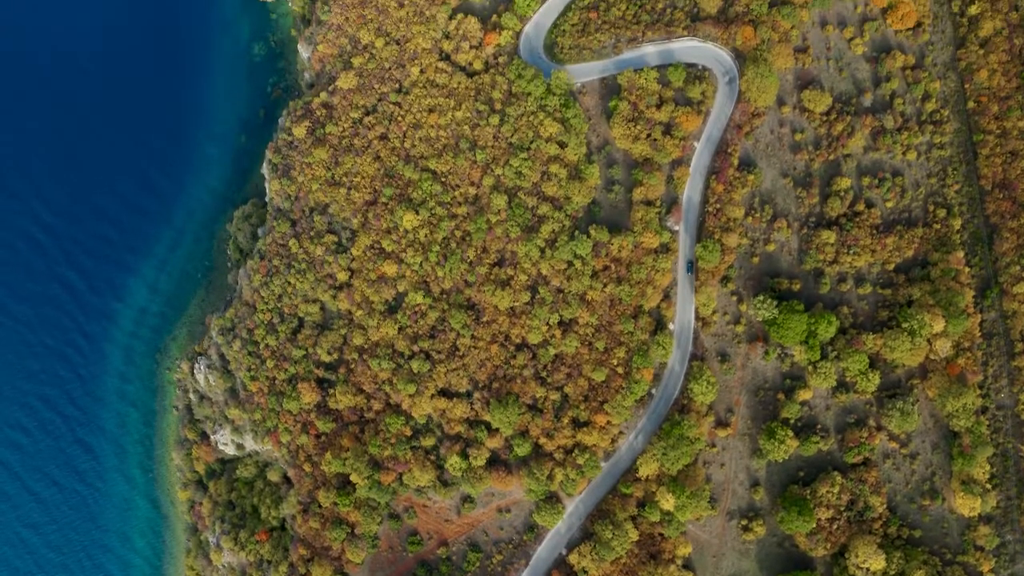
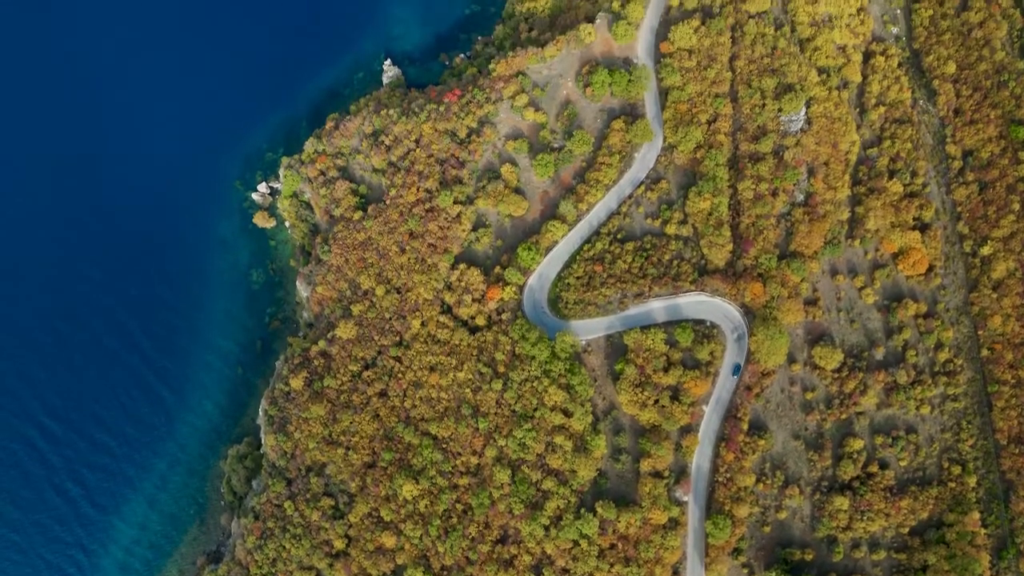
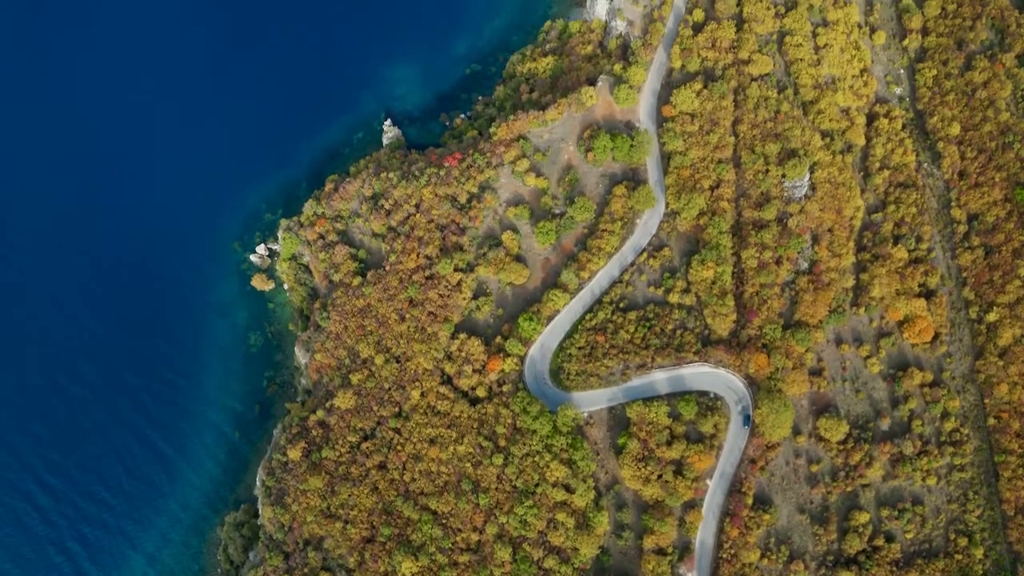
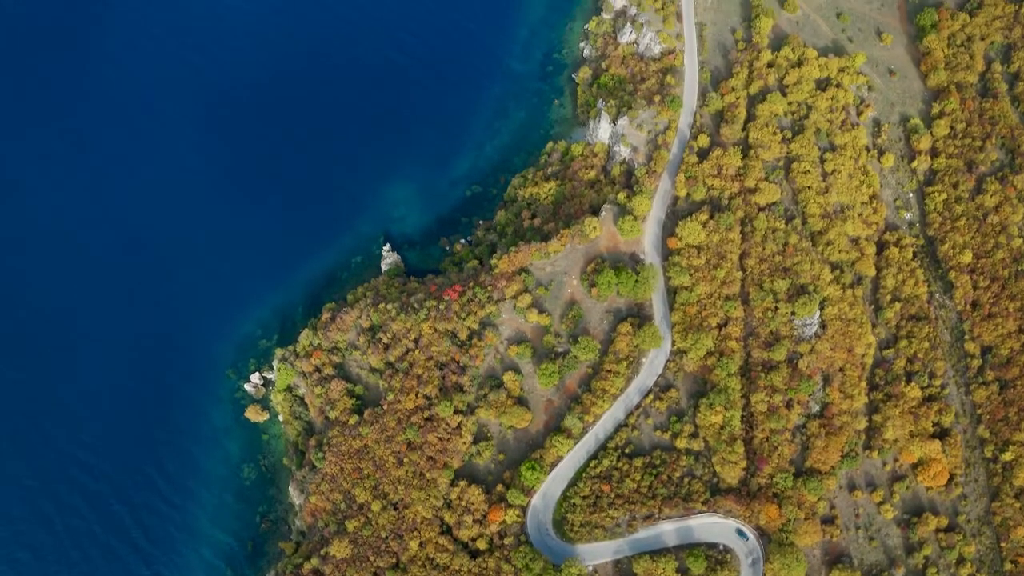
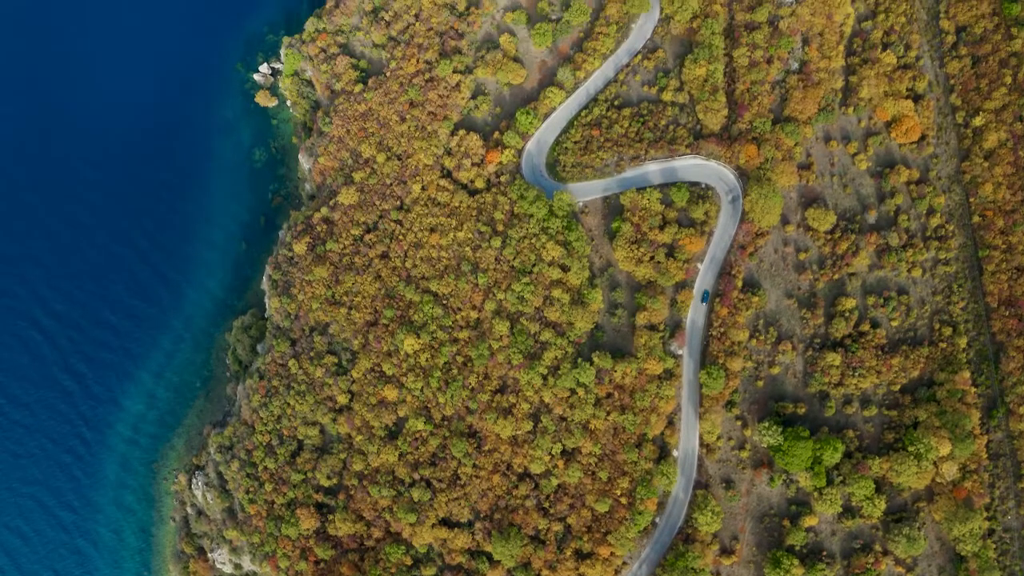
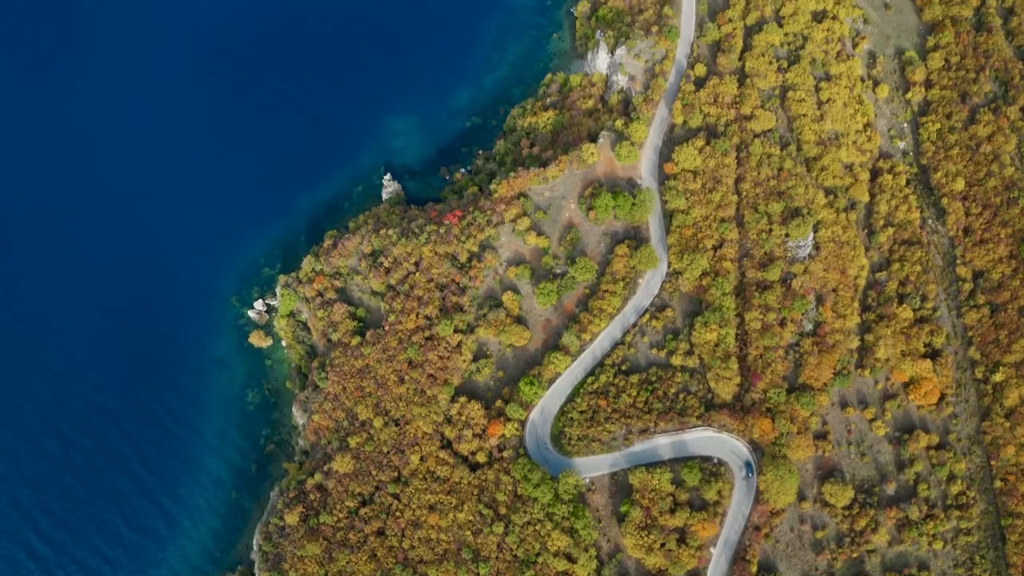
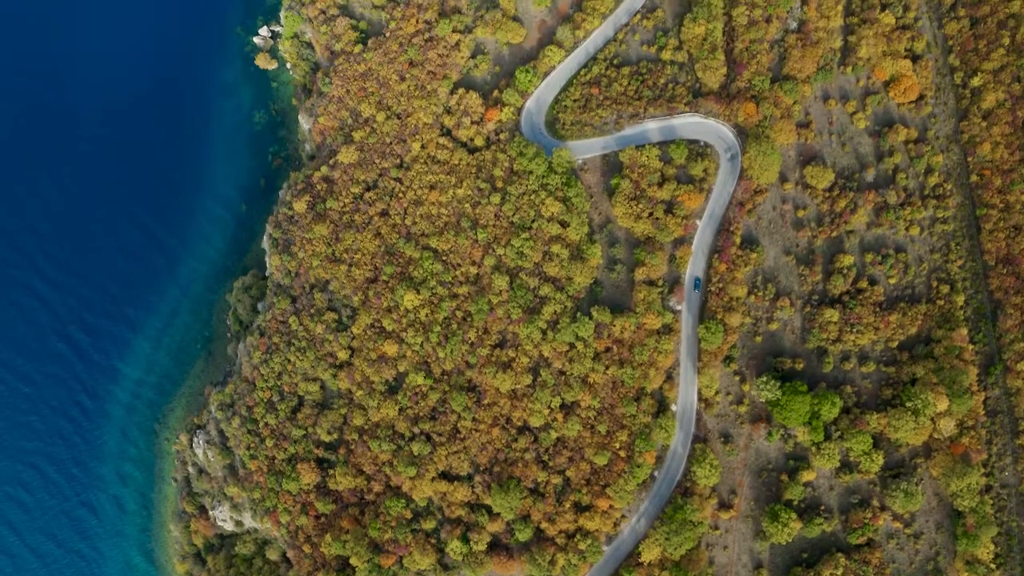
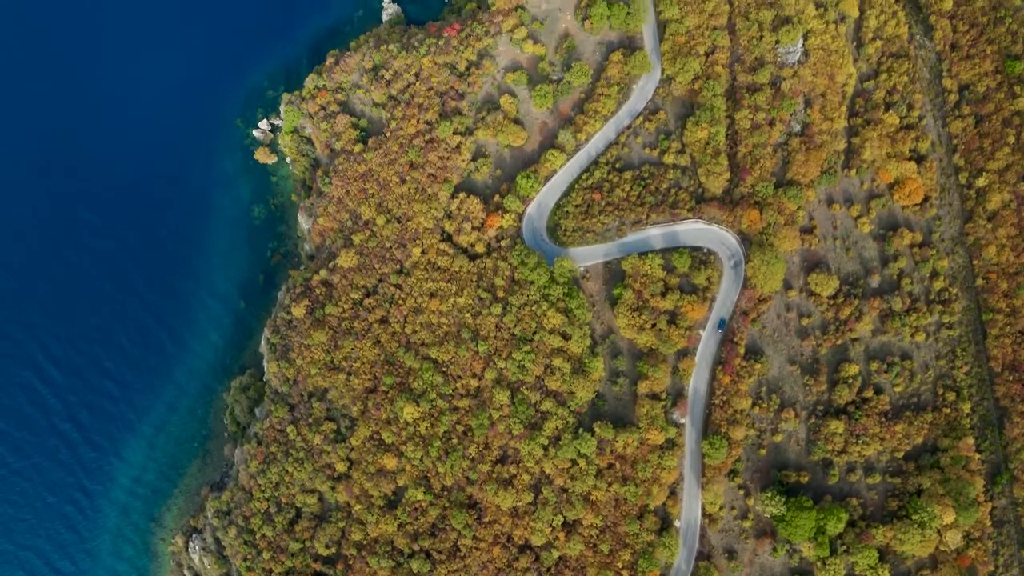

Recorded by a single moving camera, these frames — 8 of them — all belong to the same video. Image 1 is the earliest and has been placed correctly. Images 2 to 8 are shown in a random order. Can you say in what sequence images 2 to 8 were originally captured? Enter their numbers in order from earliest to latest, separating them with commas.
7, 5, 8, 2, 3, 6, 4
